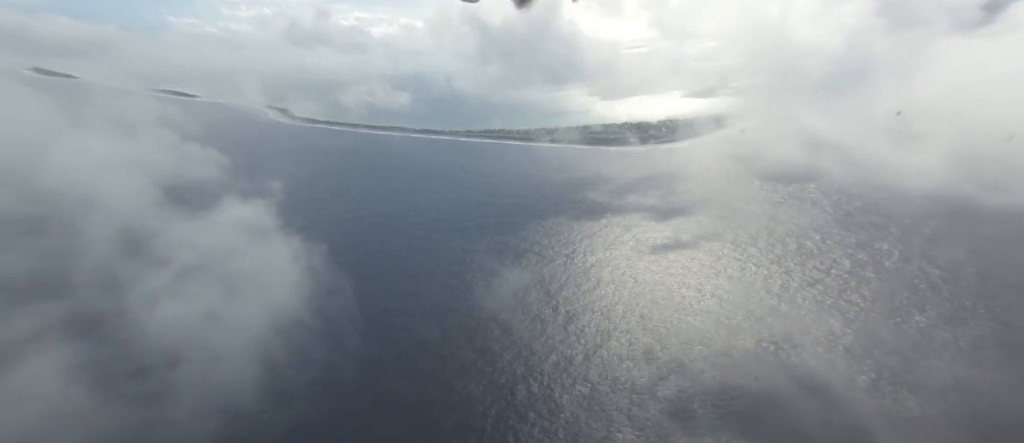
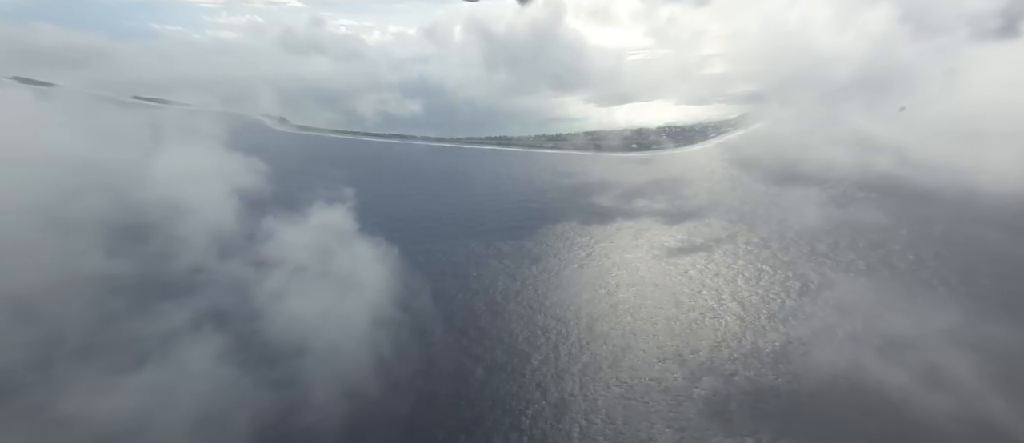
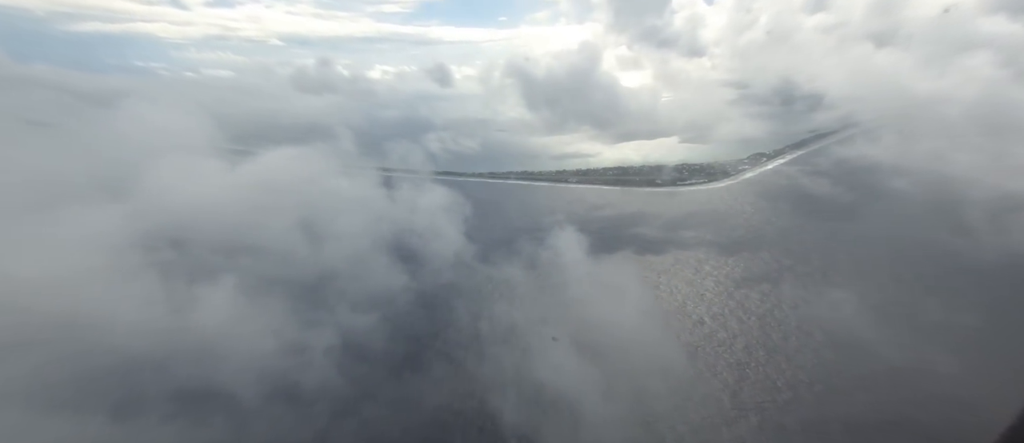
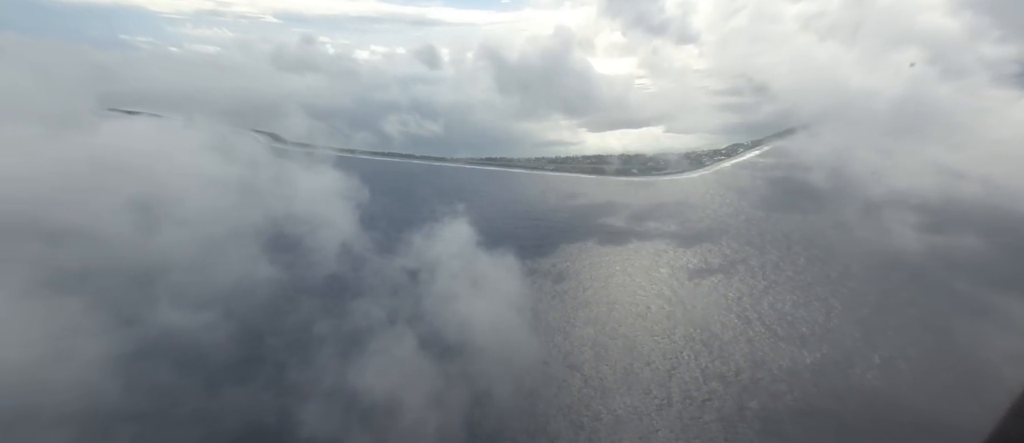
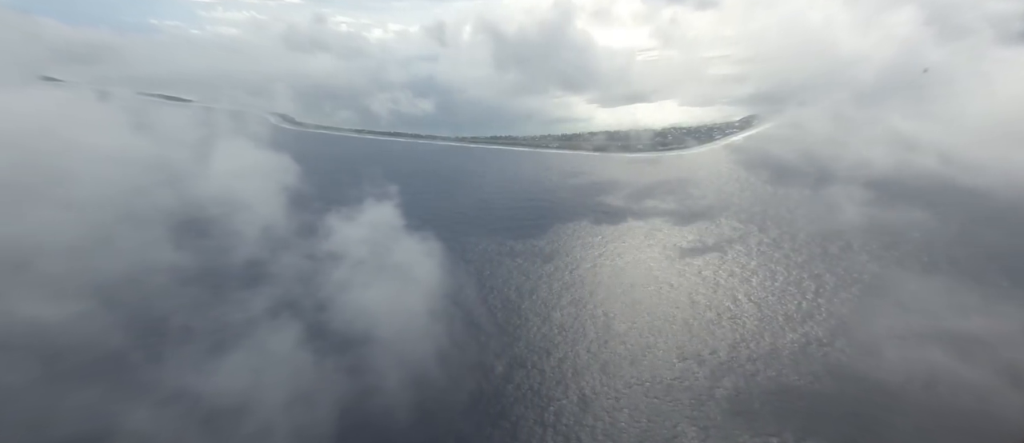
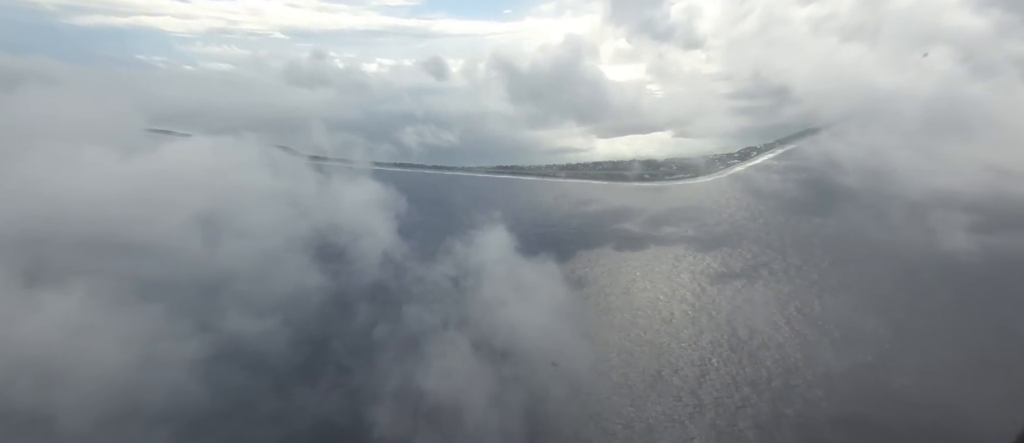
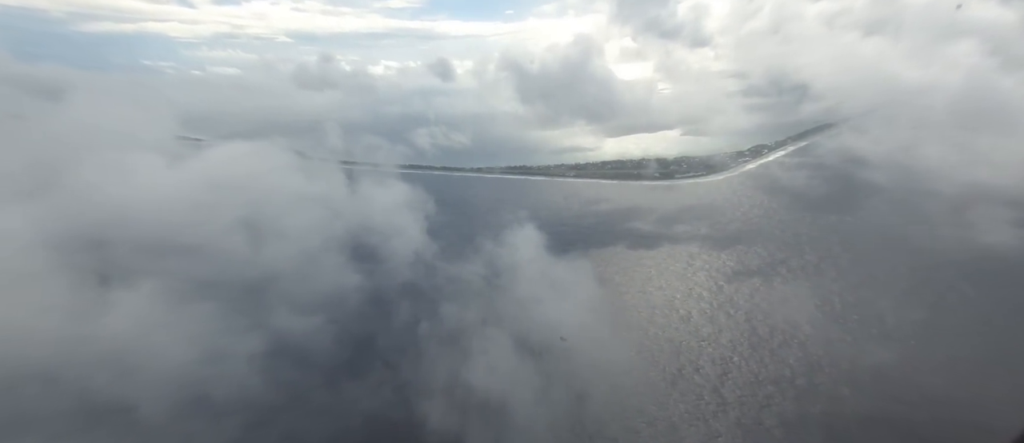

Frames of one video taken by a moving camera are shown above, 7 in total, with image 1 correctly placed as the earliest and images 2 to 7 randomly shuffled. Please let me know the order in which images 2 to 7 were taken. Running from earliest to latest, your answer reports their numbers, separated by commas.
2, 5, 4, 6, 7, 3
